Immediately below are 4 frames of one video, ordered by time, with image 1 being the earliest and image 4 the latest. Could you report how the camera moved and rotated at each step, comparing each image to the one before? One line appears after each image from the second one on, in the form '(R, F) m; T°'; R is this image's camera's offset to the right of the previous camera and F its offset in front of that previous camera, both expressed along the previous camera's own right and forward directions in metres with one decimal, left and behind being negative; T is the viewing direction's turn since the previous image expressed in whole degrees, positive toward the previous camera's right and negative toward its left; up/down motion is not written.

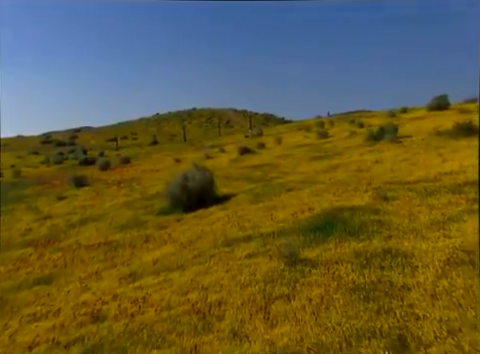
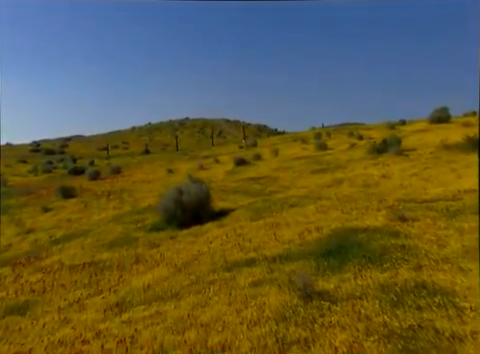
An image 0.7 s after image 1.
(-0.2, +1.0) m; +1°
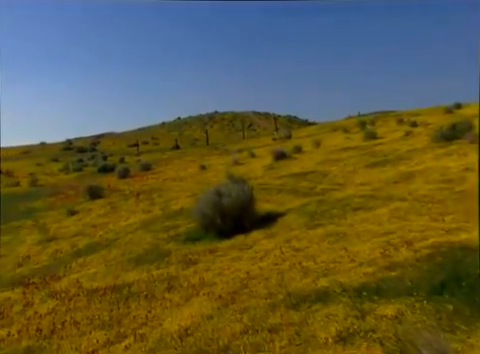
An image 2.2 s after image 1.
(-0.6, +2.4) m; -4°
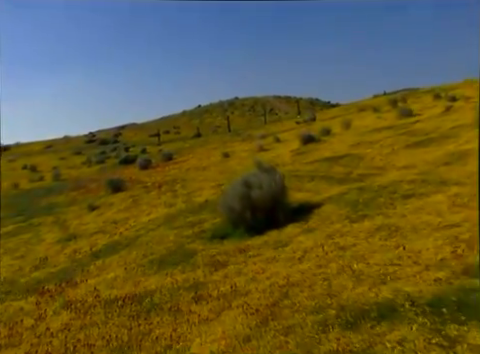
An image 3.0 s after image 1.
(-0.2, +1.3) m; -3°
